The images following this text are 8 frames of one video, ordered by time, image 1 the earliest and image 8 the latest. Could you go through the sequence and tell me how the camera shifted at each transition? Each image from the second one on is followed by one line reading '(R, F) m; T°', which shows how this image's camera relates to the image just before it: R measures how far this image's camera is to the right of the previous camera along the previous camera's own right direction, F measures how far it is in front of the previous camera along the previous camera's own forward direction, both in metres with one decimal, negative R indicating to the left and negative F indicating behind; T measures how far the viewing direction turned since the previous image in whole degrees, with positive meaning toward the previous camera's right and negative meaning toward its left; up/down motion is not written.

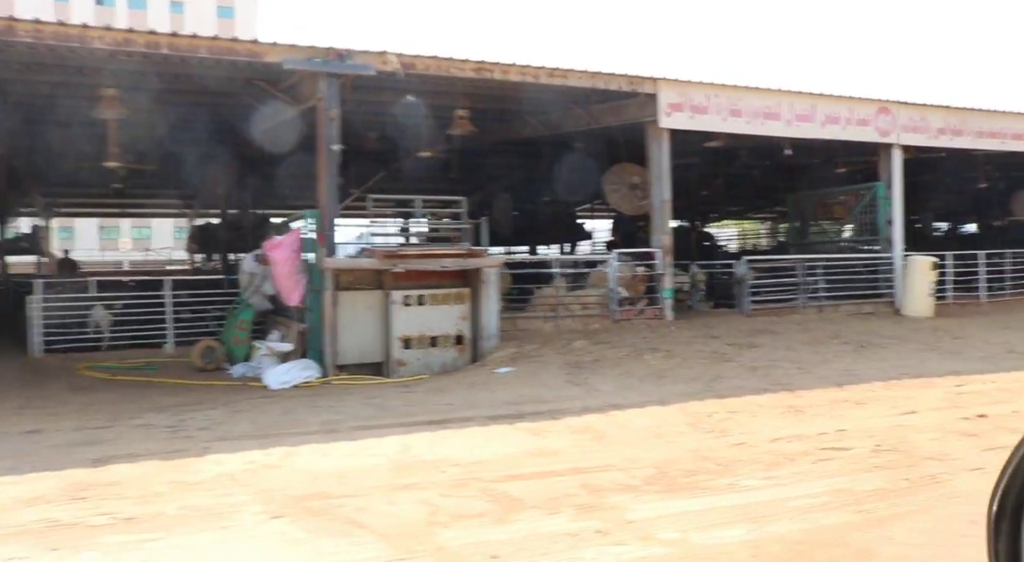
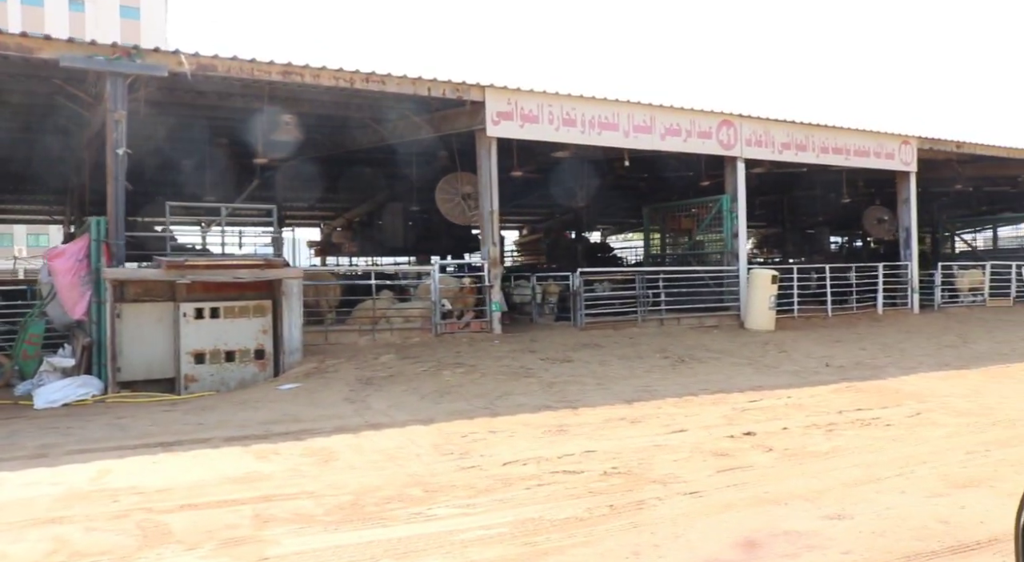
(+2.1, +0.3) m; +2°
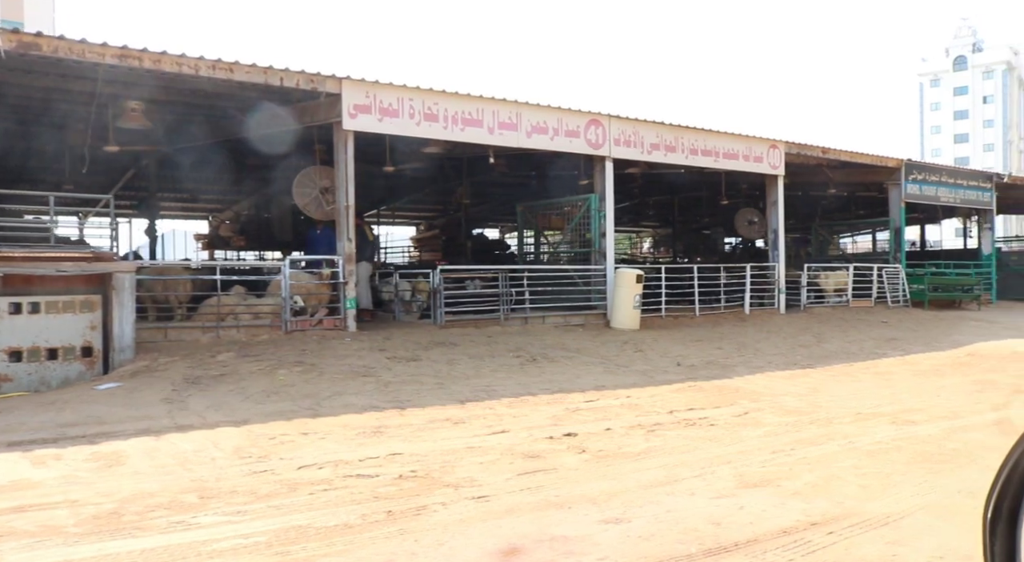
(+1.1, +0.1) m; +5°
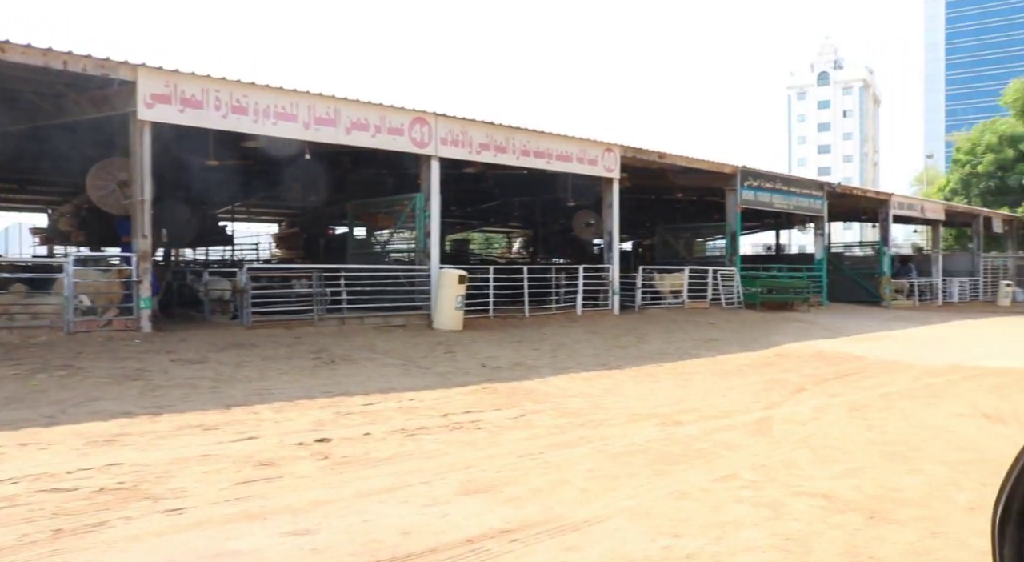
(+1.6, +0.1) m; +6°
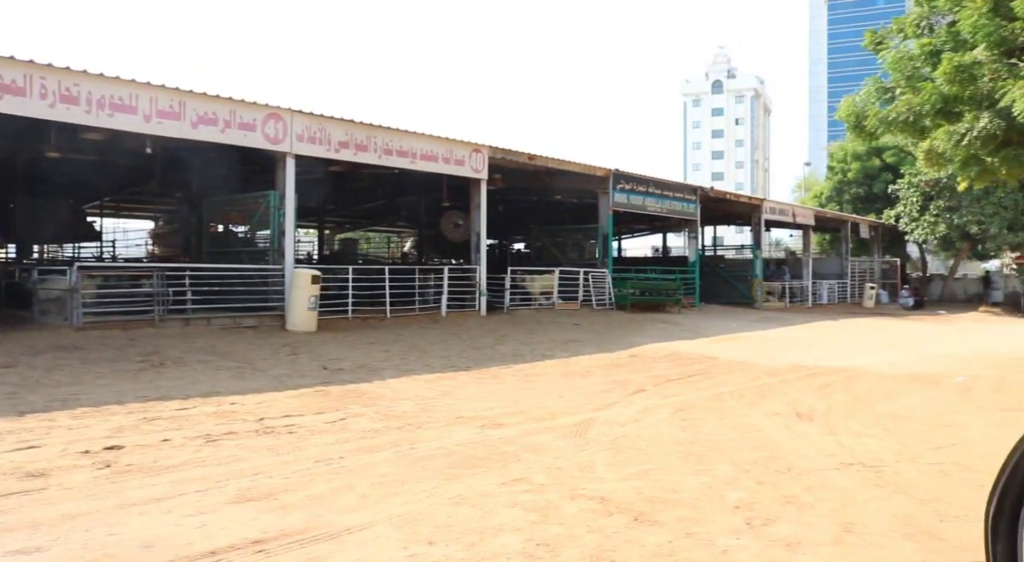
(+1.2, 0.0) m; +5°
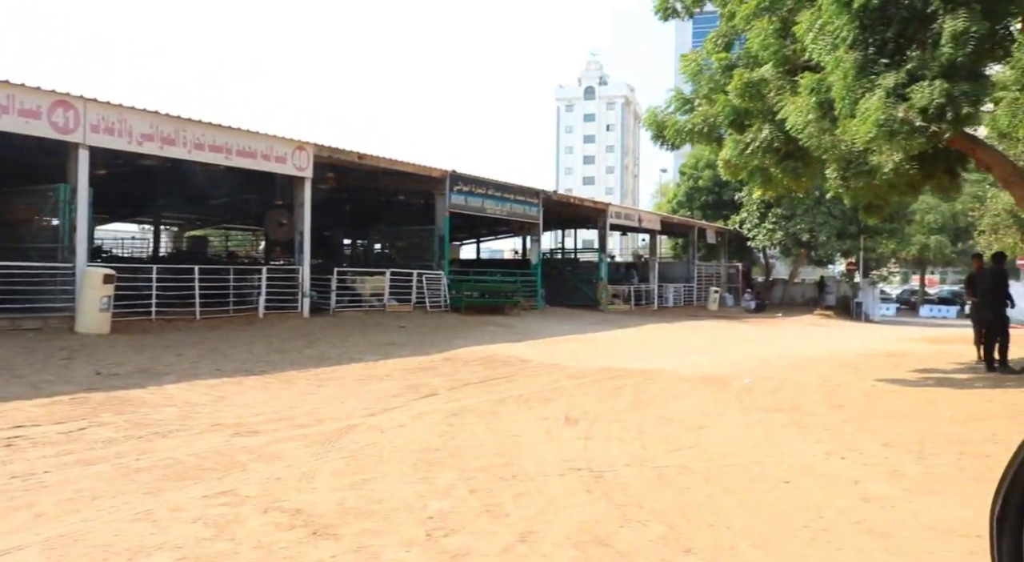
(+1.7, 0.0) m; +6°
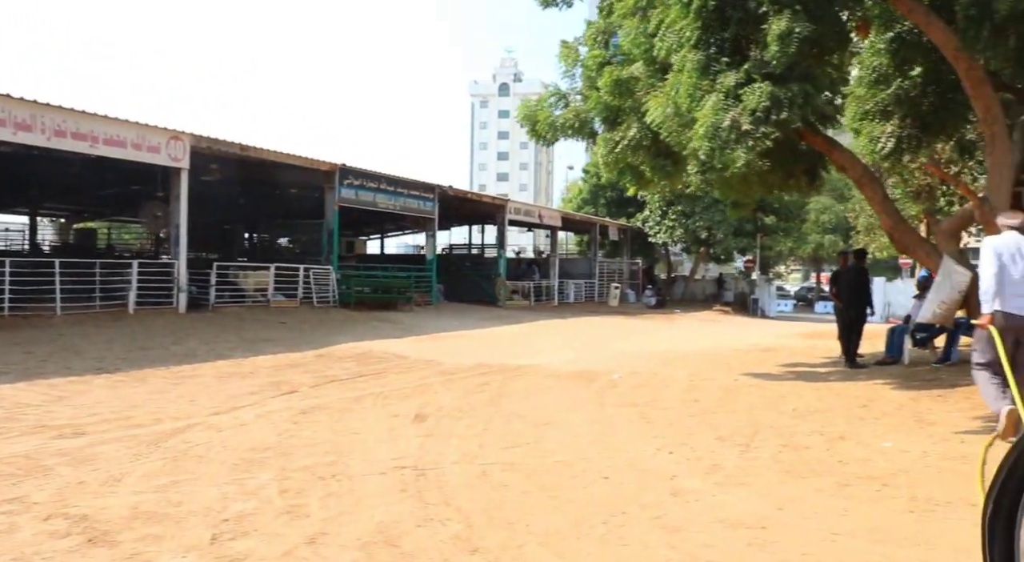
(+1.0, +0.1) m; +4°
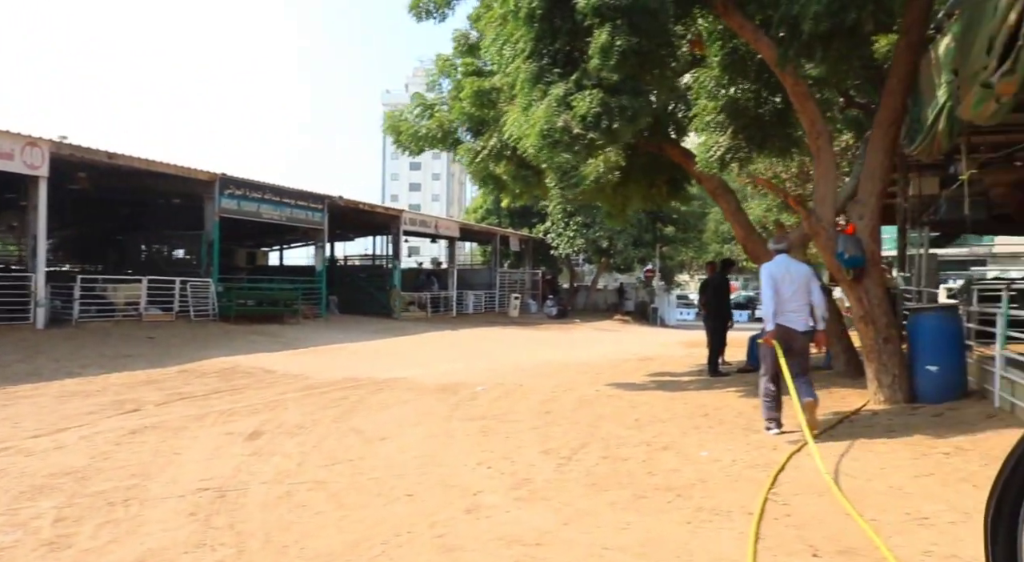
(+1.2, 0.0) m; +4°
